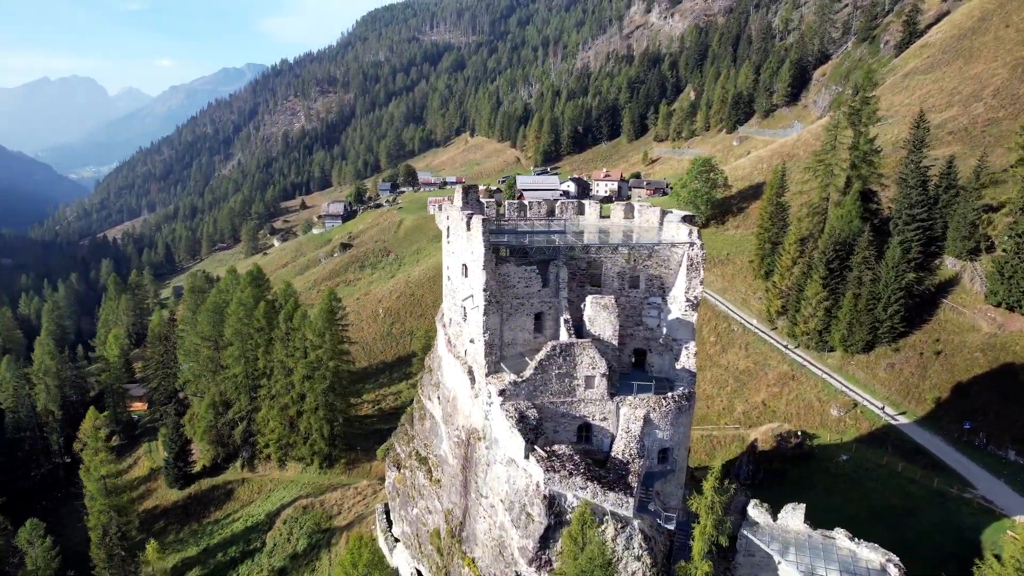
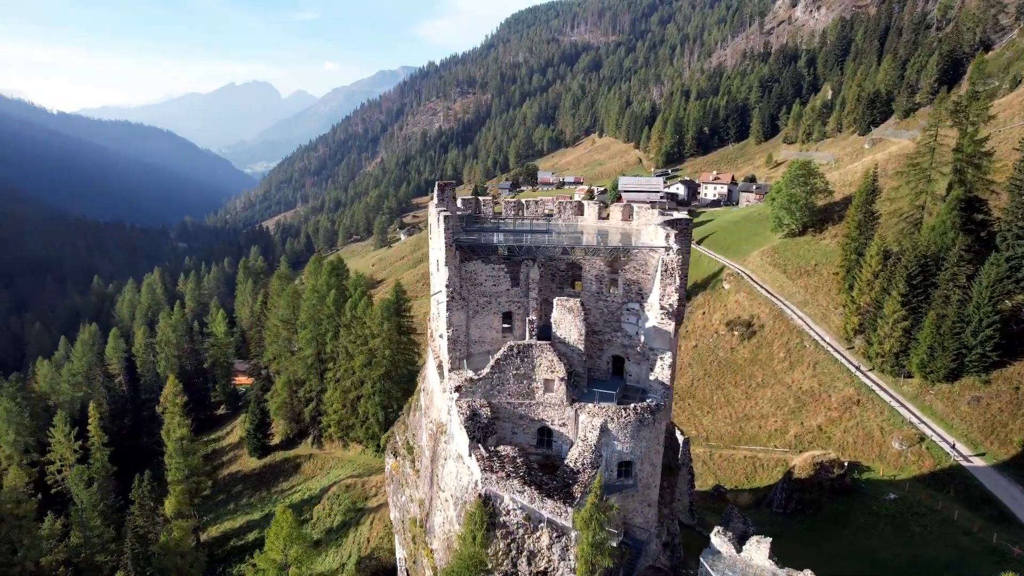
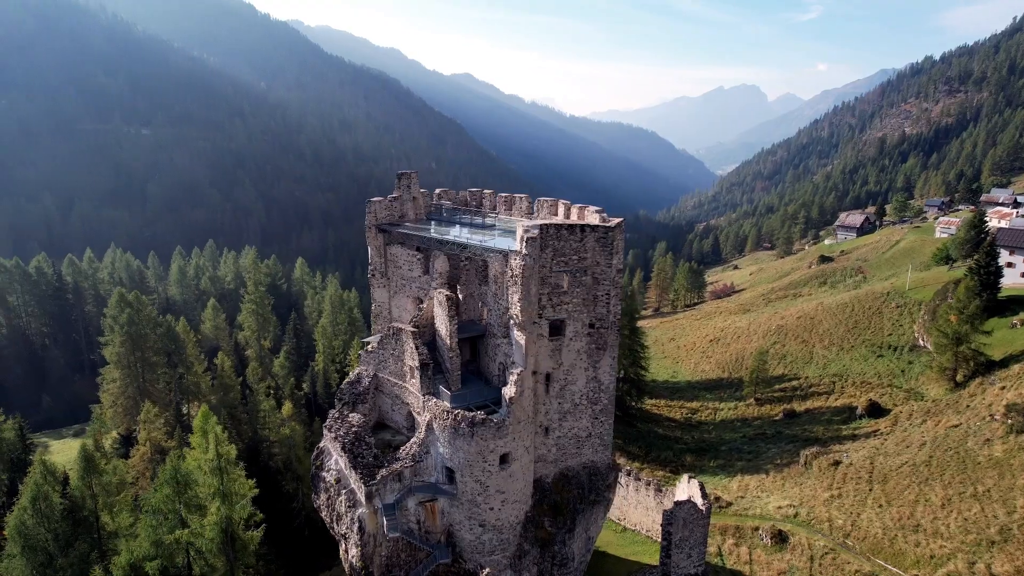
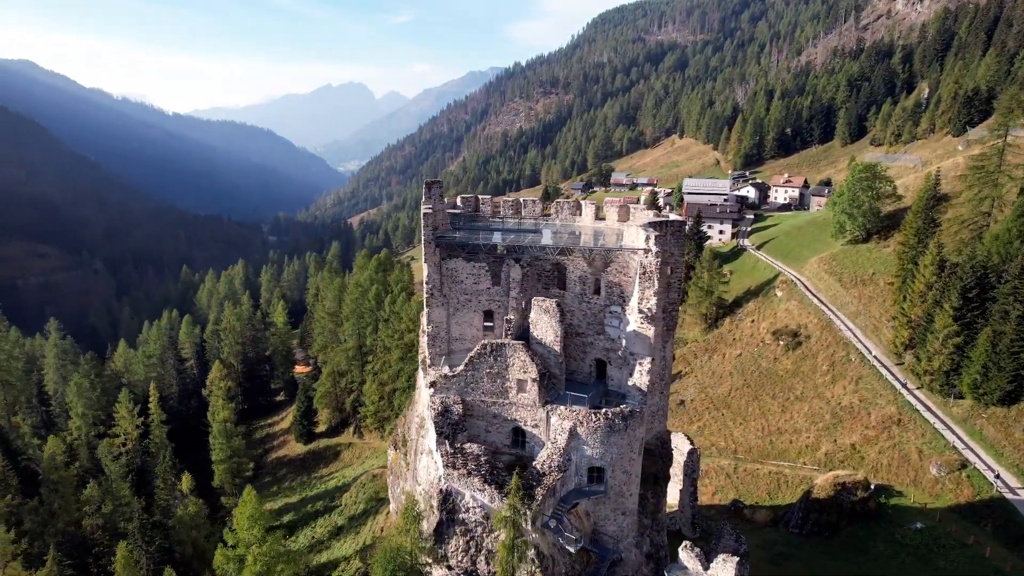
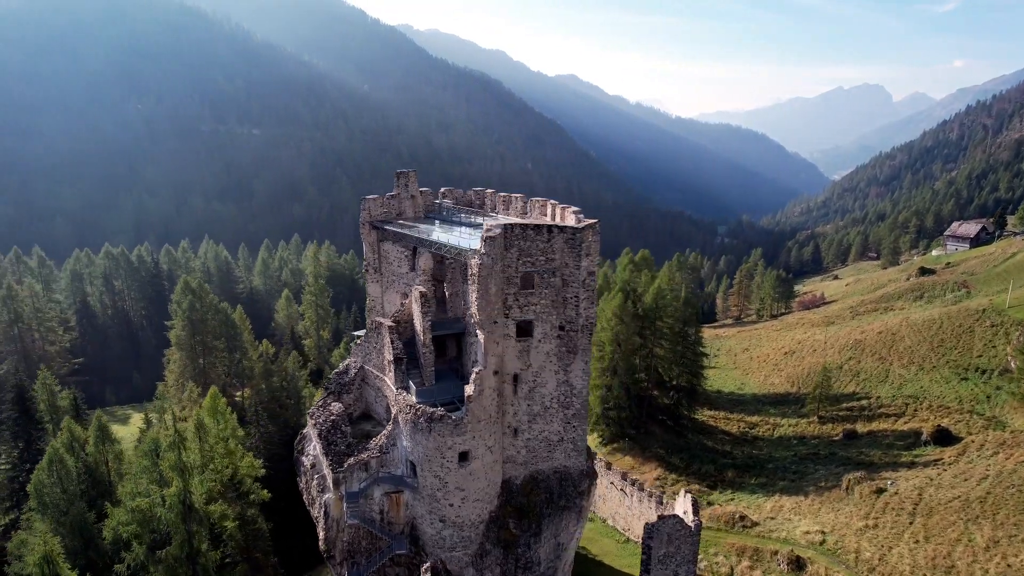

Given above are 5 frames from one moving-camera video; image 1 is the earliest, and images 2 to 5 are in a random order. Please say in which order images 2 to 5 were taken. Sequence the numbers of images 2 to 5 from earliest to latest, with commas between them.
2, 4, 3, 5
